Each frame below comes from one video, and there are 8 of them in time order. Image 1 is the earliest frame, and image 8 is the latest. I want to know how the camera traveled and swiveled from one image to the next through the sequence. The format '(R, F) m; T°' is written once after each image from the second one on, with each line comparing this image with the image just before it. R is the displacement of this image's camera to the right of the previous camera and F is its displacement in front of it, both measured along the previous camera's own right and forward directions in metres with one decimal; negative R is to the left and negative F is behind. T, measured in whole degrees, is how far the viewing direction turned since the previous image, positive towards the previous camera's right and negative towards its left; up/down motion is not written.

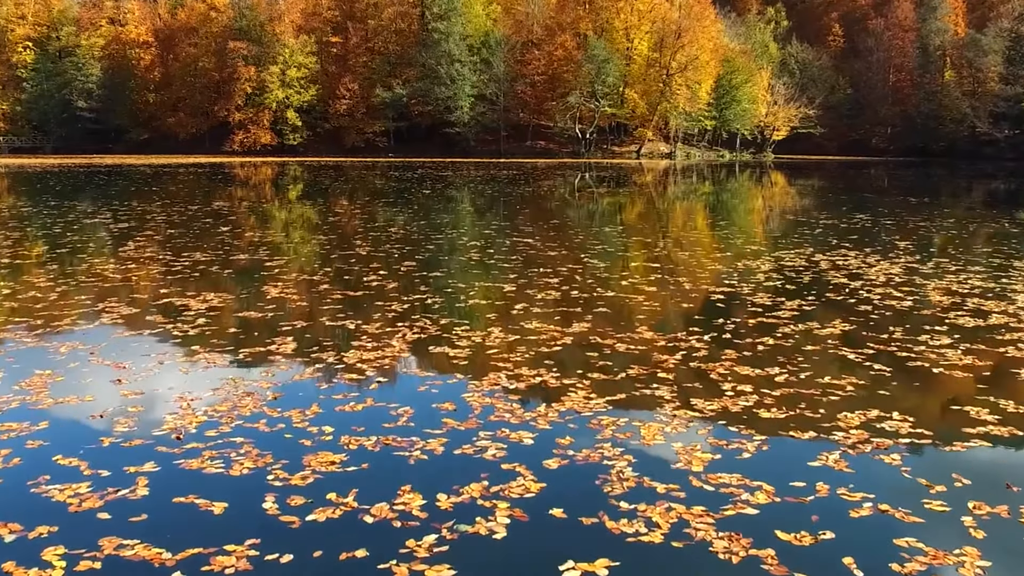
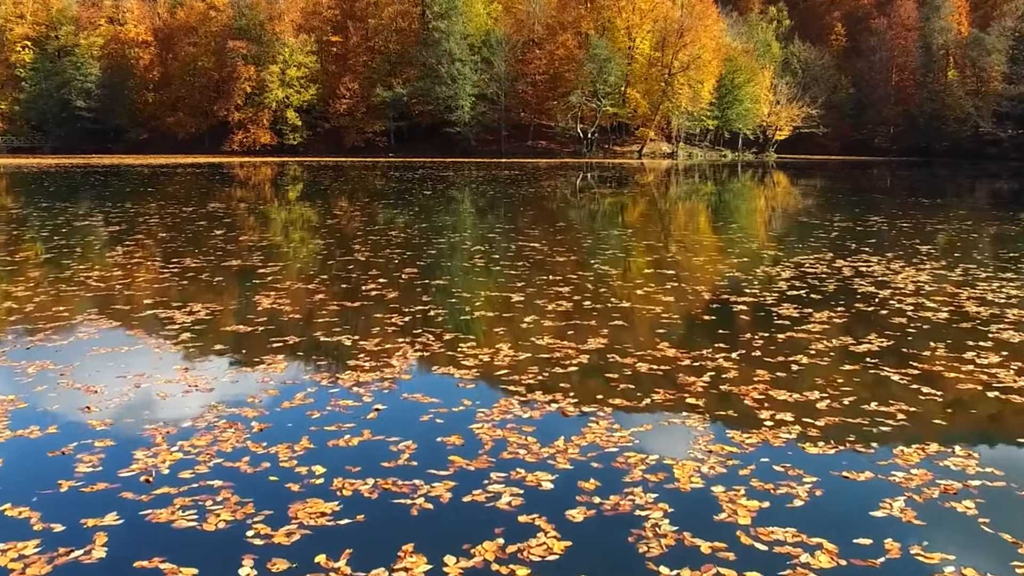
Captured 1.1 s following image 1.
(-0.1, +0.7) m; 0°
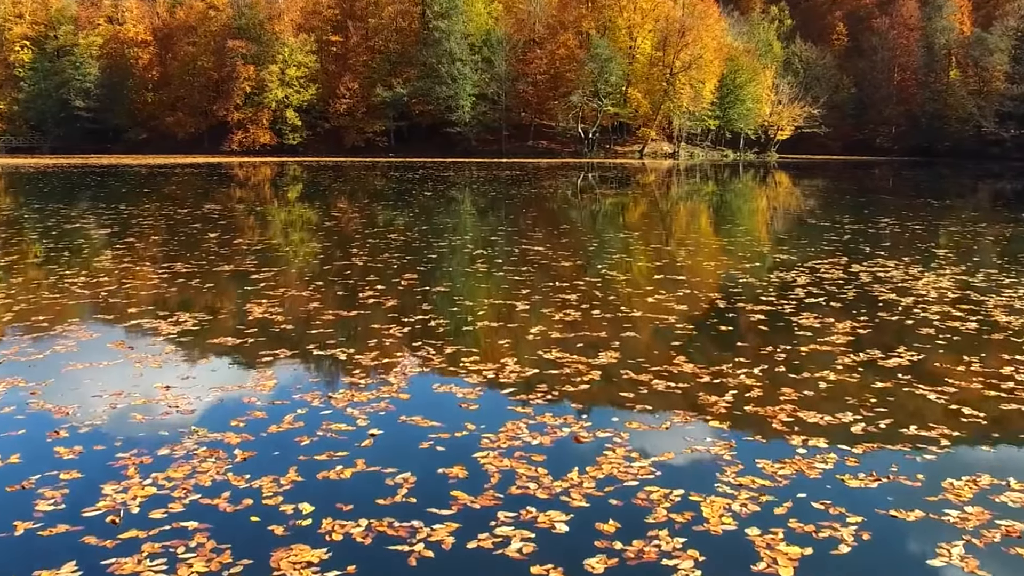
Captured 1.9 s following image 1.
(-0.1, +0.5) m; 0°
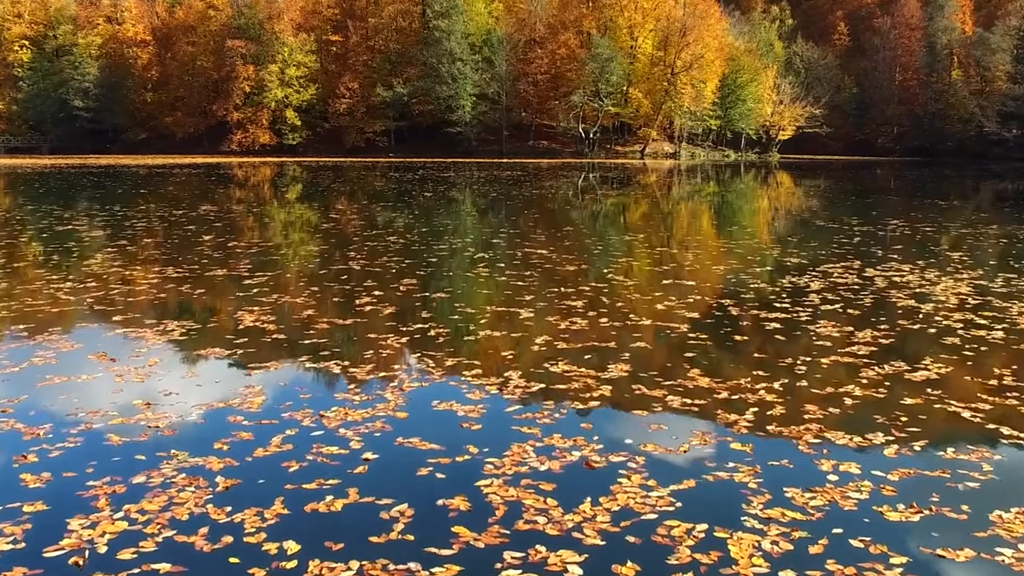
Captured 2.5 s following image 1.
(0.0, +0.4) m; 0°
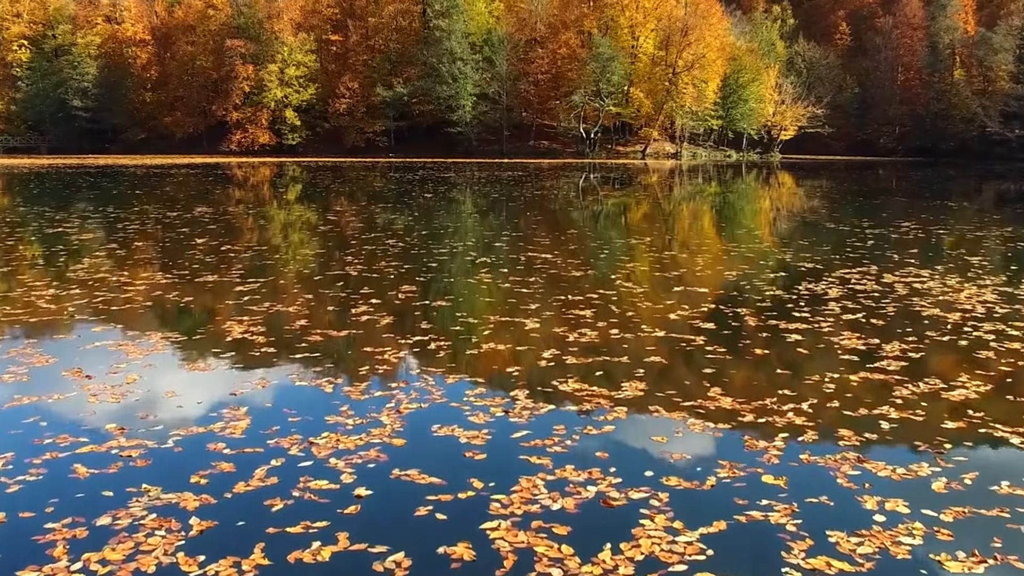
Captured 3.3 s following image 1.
(-0.1, +0.5) m; 0°
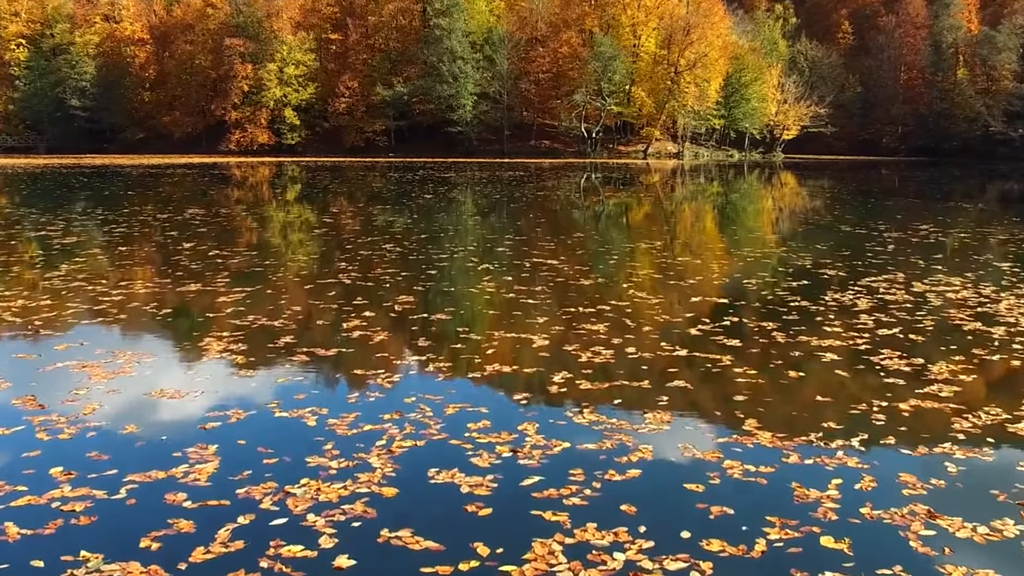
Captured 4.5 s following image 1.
(-0.1, +0.8) m; 0°
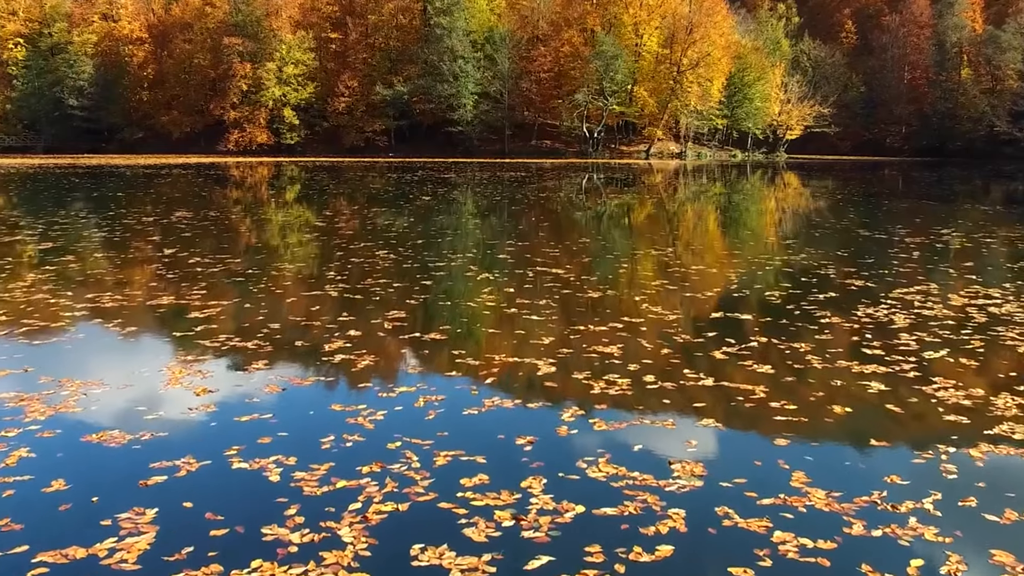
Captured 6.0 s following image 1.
(0.0, +0.9) m; 0°
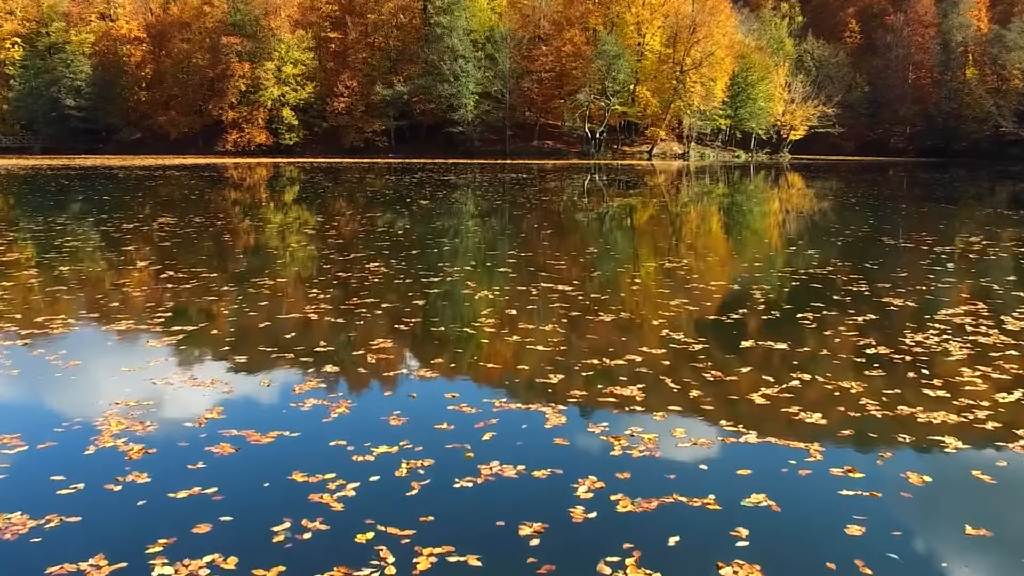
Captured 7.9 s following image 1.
(0.0, +1.1) m; 0°
